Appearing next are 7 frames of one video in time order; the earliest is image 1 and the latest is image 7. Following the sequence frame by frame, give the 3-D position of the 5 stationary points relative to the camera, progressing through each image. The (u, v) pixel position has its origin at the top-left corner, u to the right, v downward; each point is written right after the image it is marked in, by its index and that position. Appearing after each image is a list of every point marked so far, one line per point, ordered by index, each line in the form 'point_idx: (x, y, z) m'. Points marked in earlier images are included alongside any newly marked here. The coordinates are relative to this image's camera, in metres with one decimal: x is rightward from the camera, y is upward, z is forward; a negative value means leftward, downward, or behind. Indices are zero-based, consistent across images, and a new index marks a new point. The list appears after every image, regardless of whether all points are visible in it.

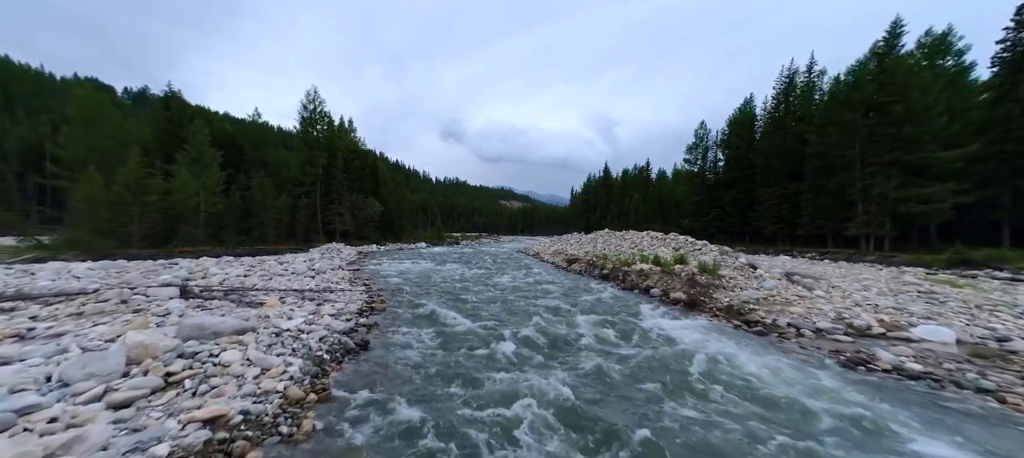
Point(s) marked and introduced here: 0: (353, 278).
0: (-7.7, -2.5, +17.3) m
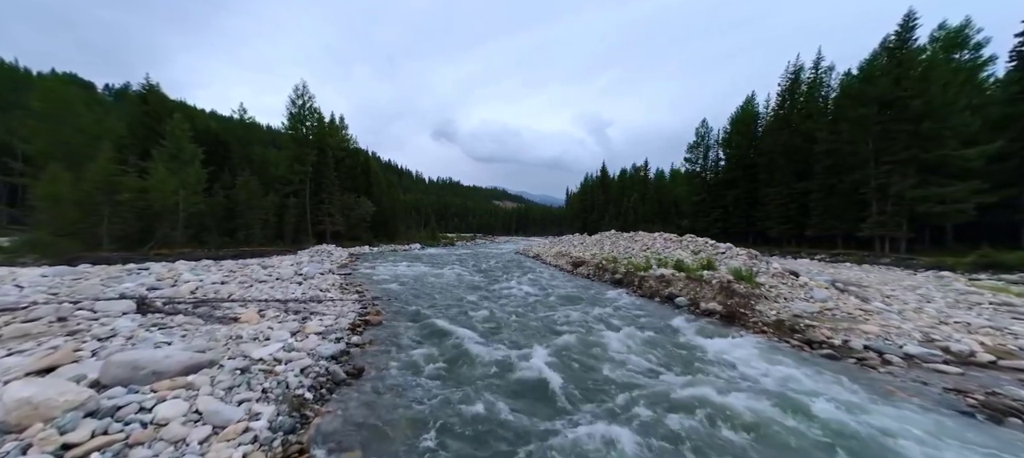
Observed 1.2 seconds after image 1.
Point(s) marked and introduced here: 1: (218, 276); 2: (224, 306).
0: (-7.5, -2.5, +15.9) m
1: (-11.8, -1.9, +14.2) m
2: (-7.6, -2.0, +9.3) m
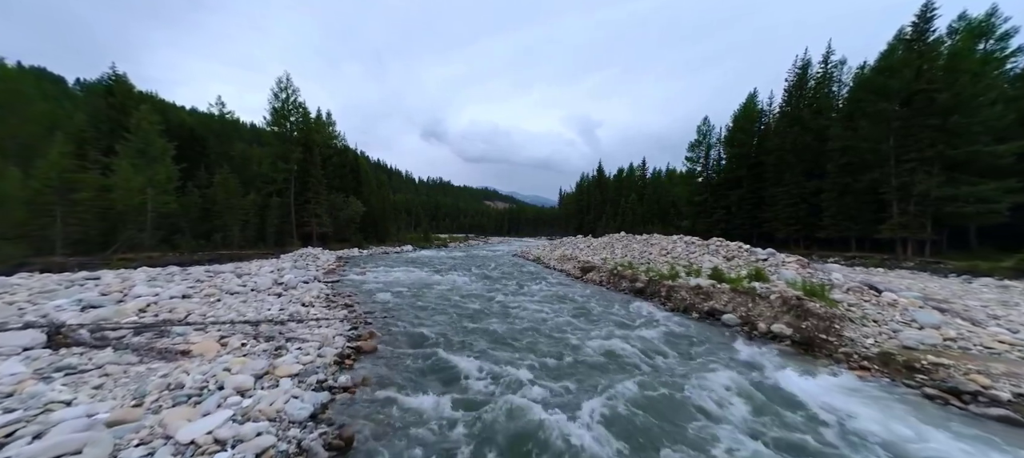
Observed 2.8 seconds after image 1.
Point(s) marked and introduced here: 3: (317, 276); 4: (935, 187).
0: (-7.2, -2.7, +14.0) m
1: (-11.4, -2.0, +12.2) m
2: (-7.1, -2.2, +7.4) m
3: (-10.6, -2.5, +19.2) m
4: (+23.3, +2.3, +19.6) m
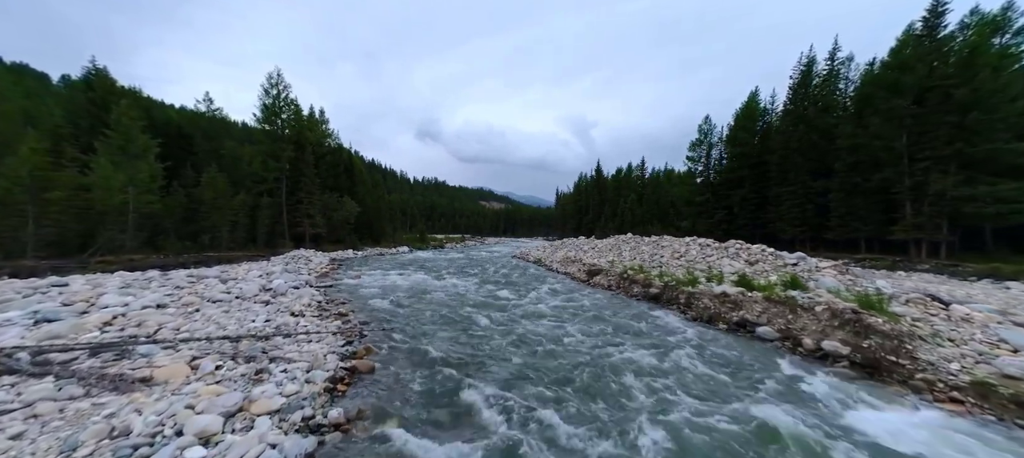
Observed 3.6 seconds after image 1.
0: (-6.9, -2.7, +12.9) m
1: (-11.2, -2.1, +11.1) m
2: (-6.8, -2.2, +6.4) m
3: (-10.4, -2.6, +18.1) m
4: (+23.5, +2.2, +19.0) m
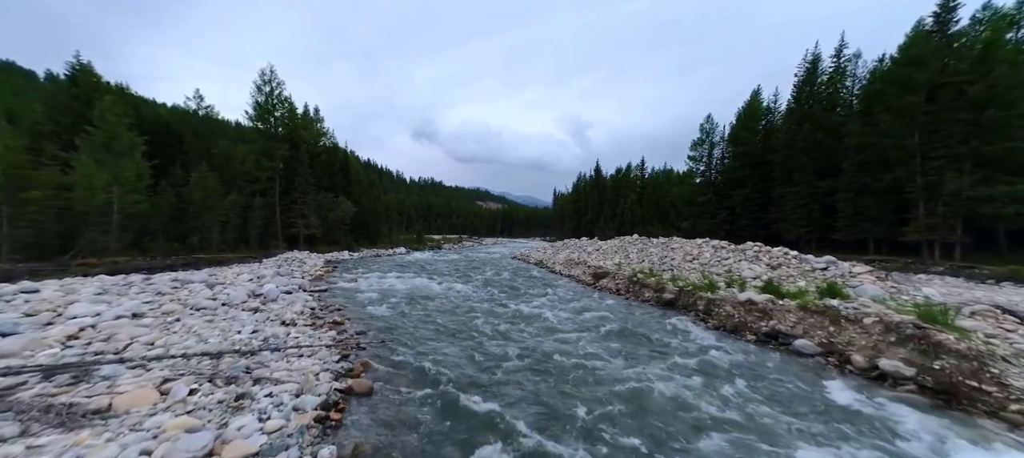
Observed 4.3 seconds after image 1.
0: (-6.7, -2.8, +12.1) m
1: (-10.9, -2.2, +10.2) m
2: (-6.5, -2.3, +5.5) m
3: (-10.3, -2.7, +17.2) m
4: (+23.6, +2.2, +18.4) m
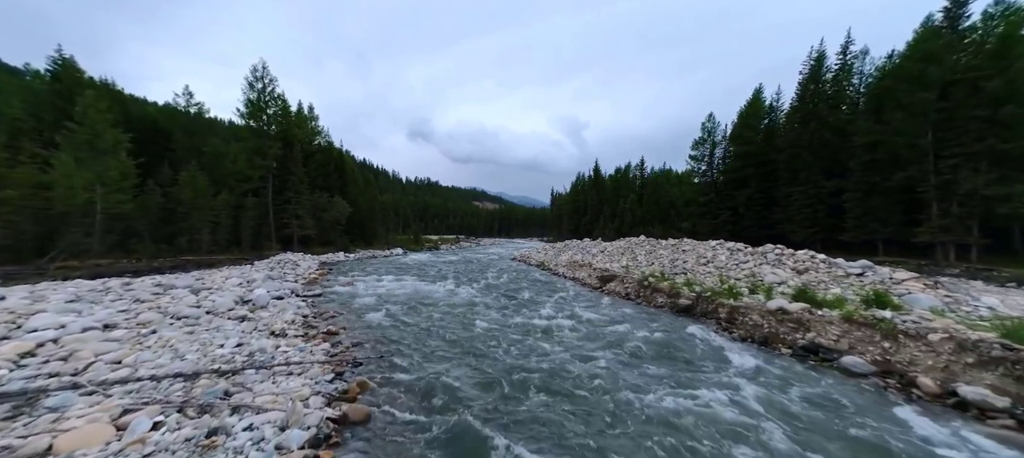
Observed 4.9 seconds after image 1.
0: (-6.5, -2.9, +11.2) m
1: (-10.7, -2.2, +9.3) m
2: (-6.2, -2.3, +4.7) m
3: (-10.1, -2.7, +16.3) m
4: (+23.8, +2.1, +17.9) m
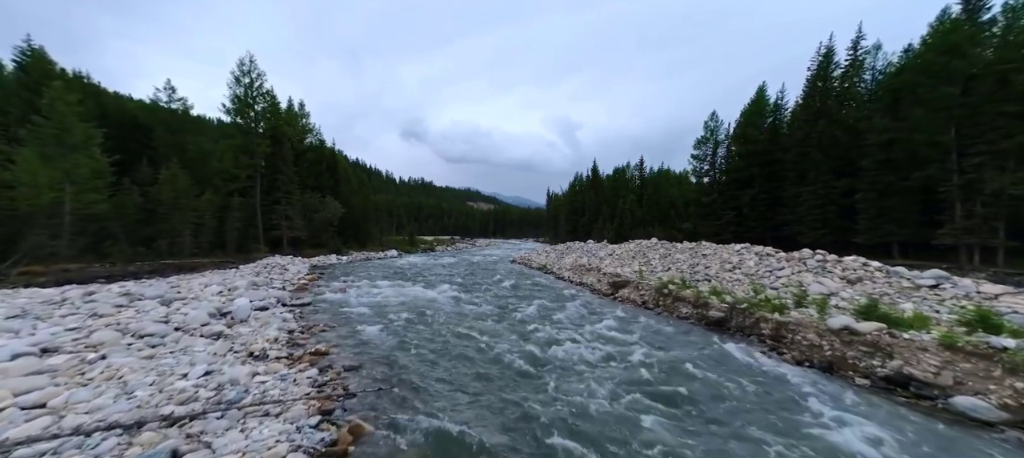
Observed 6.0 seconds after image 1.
0: (-6.1, -3.0, +9.8) m
1: (-10.3, -2.3, +7.8) m
2: (-5.7, -2.5, +3.3) m
3: (-9.8, -2.8, +14.9) m
4: (+24.0, +2.0, +17.0) m
